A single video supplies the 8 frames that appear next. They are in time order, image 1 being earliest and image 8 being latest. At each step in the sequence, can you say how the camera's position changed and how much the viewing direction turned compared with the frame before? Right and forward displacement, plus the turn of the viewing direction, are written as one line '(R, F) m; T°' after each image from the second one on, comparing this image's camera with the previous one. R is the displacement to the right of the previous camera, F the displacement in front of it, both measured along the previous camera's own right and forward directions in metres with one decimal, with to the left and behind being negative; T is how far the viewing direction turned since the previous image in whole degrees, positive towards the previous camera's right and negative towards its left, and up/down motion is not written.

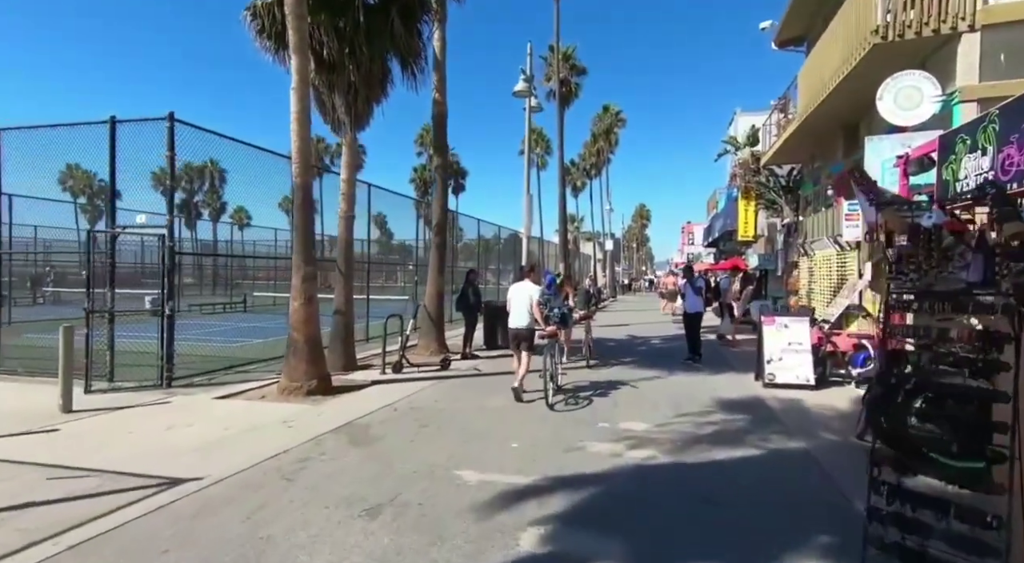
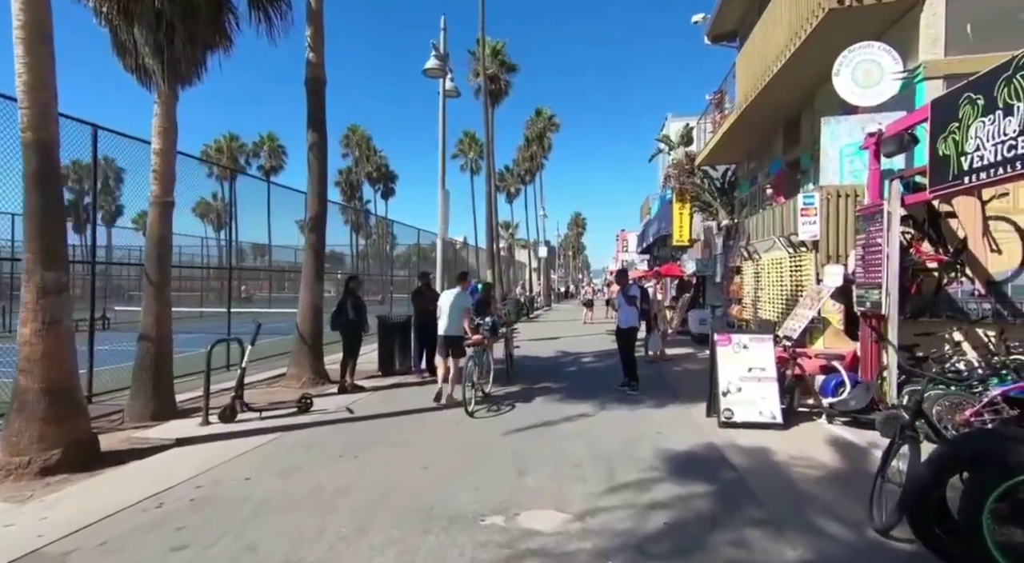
(+0.6, +1.8) m; +6°
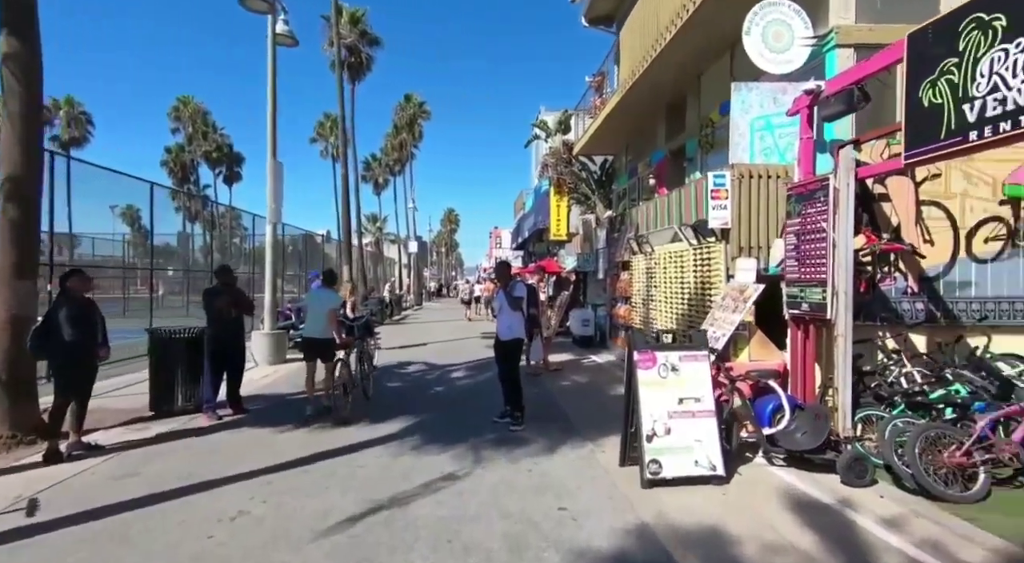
(+0.3, +2.0) m; +12°
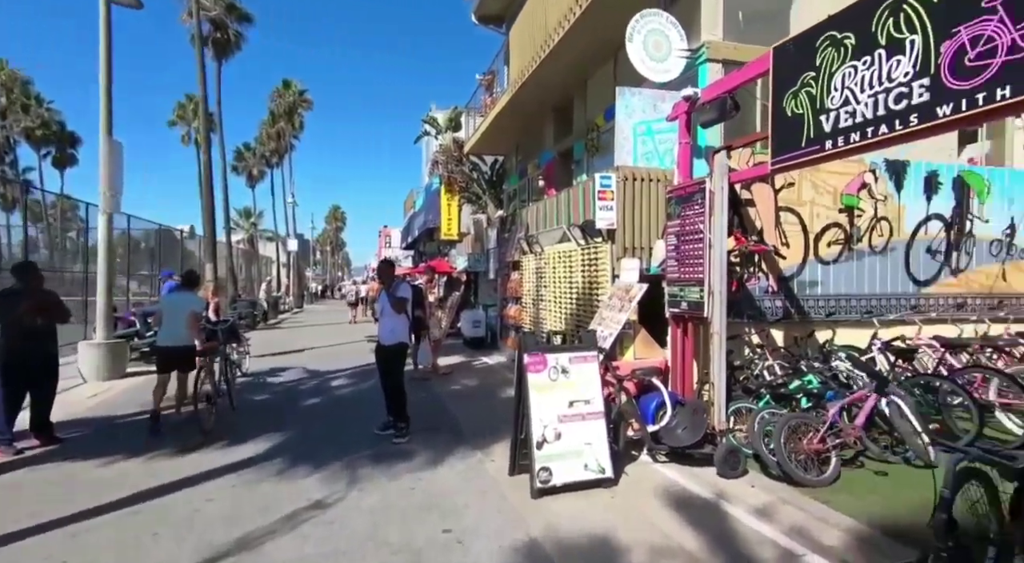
(+0.1, +0.2) m; +11°
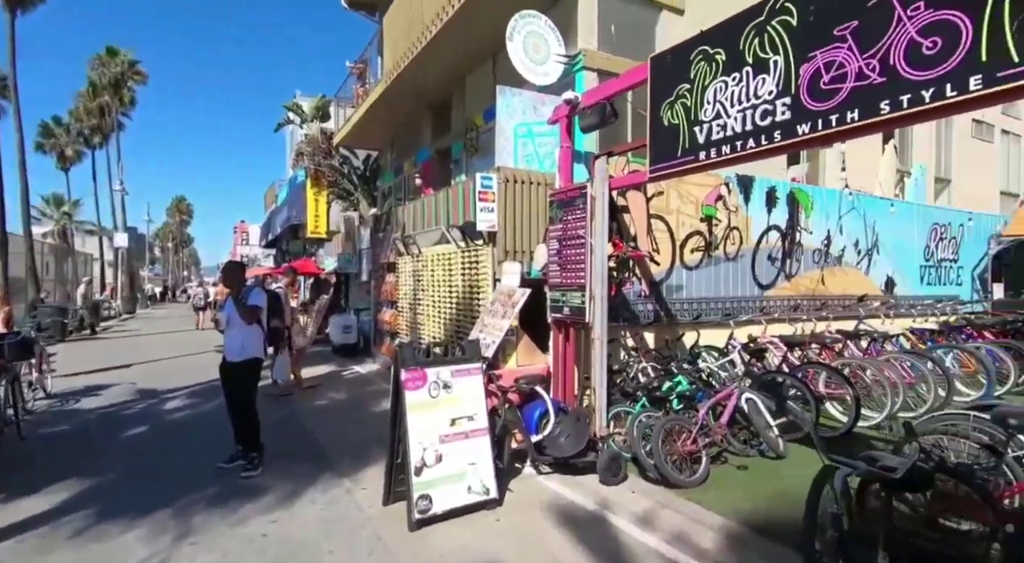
(0.0, +0.3) m; +12°
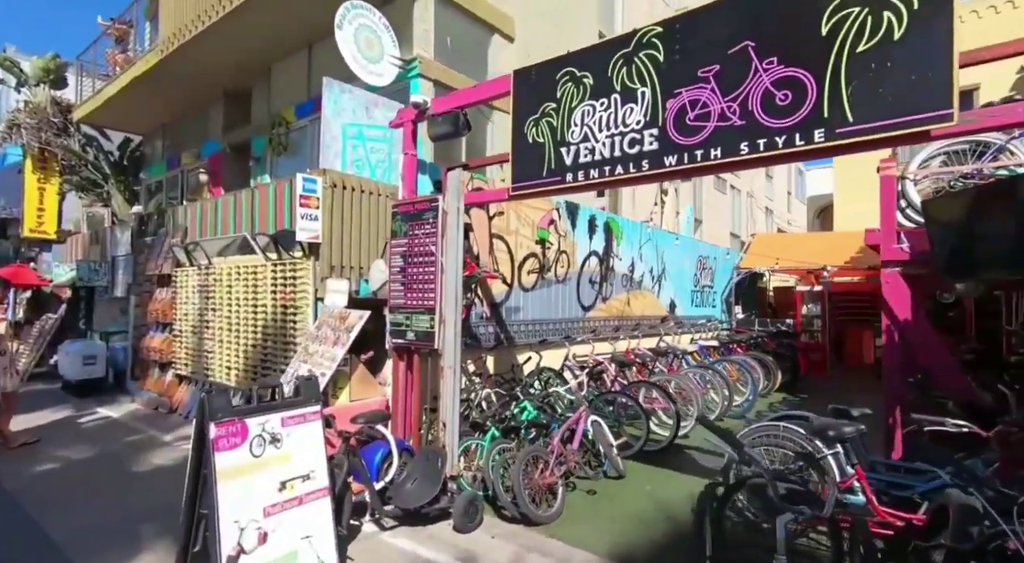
(-0.6, +0.7) m; +21°
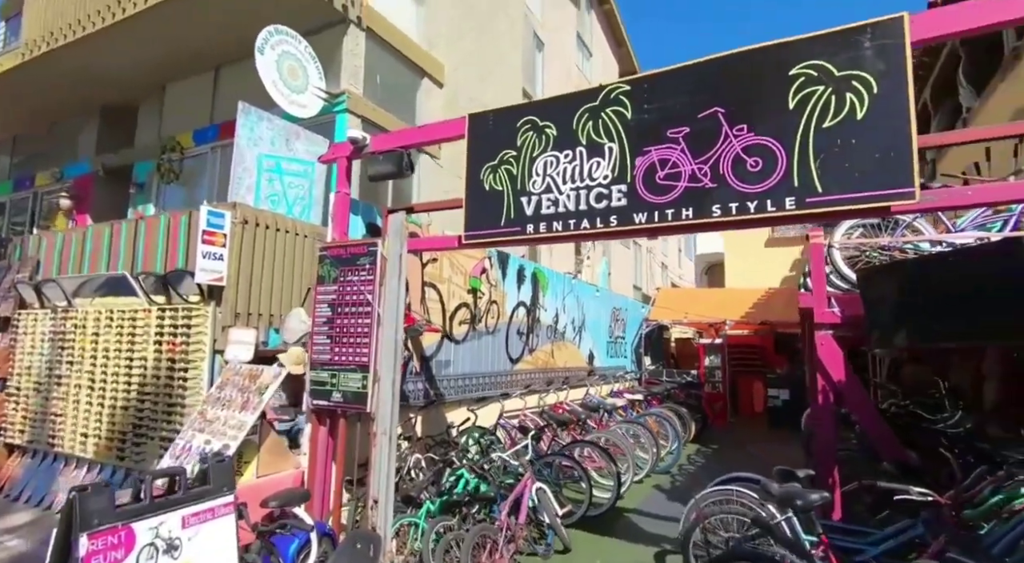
(-0.6, +0.5) m; +11°
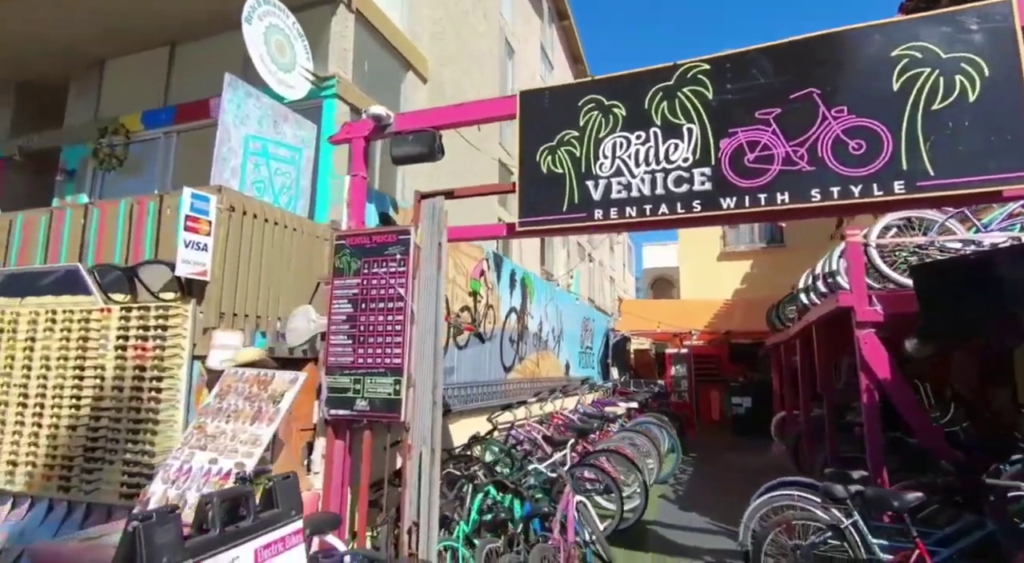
(-1.3, +0.6) m; +8°
